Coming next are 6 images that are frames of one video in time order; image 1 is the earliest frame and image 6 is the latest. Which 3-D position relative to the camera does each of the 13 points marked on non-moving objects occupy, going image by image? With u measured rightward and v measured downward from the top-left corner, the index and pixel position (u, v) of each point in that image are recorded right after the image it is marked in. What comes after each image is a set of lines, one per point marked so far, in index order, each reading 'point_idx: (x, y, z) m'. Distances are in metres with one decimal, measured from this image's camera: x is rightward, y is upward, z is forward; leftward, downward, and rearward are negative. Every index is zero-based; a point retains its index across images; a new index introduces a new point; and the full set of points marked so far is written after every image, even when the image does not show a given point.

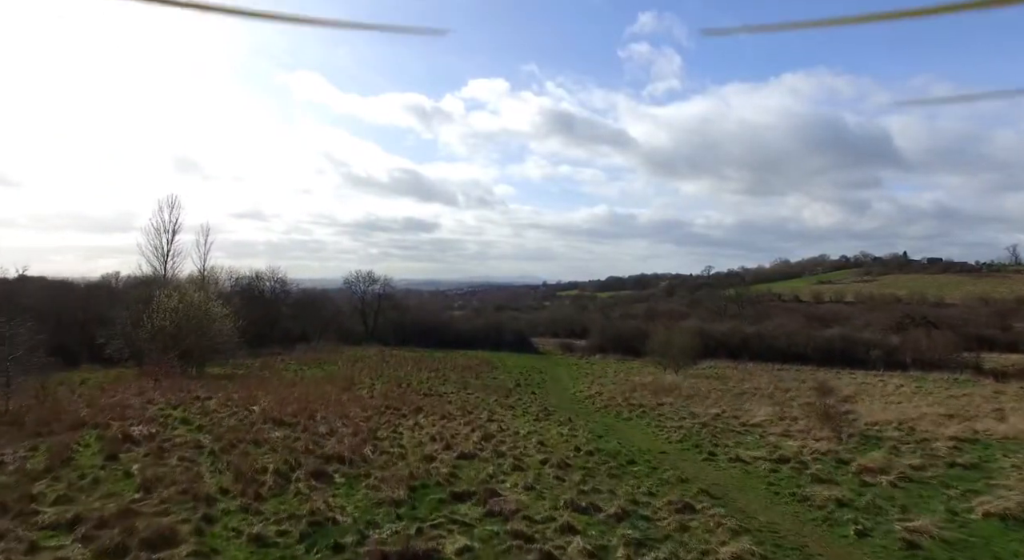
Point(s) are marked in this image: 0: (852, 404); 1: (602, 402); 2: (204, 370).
0: (+8.8, -3.3, +15.4) m
1: (+2.2, -3.0, +14.3) m
2: (-10.1, -2.9, +19.2) m
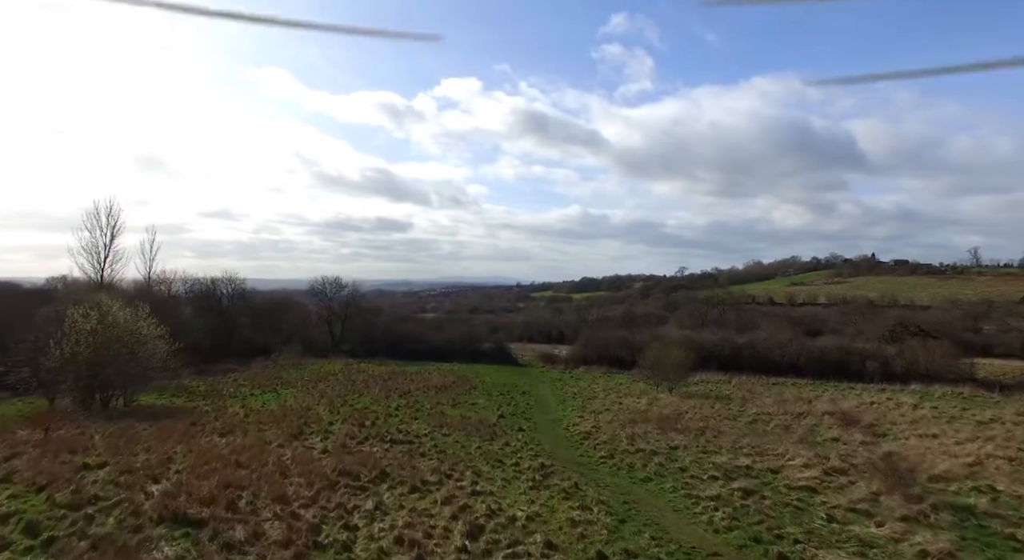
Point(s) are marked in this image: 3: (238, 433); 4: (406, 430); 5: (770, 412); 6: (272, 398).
0: (+8.5, -3.7, +13.4) m
1: (+1.9, -3.4, +12.0) m
2: (-10.6, -3.4, +16.3) m
3: (-5.4, -3.0, +11.6) m
4: (-2.4, -3.4, +13.2) m
5: (+8.3, -4.3, +19.0) m
6: (-7.6, -3.8, +18.8) m
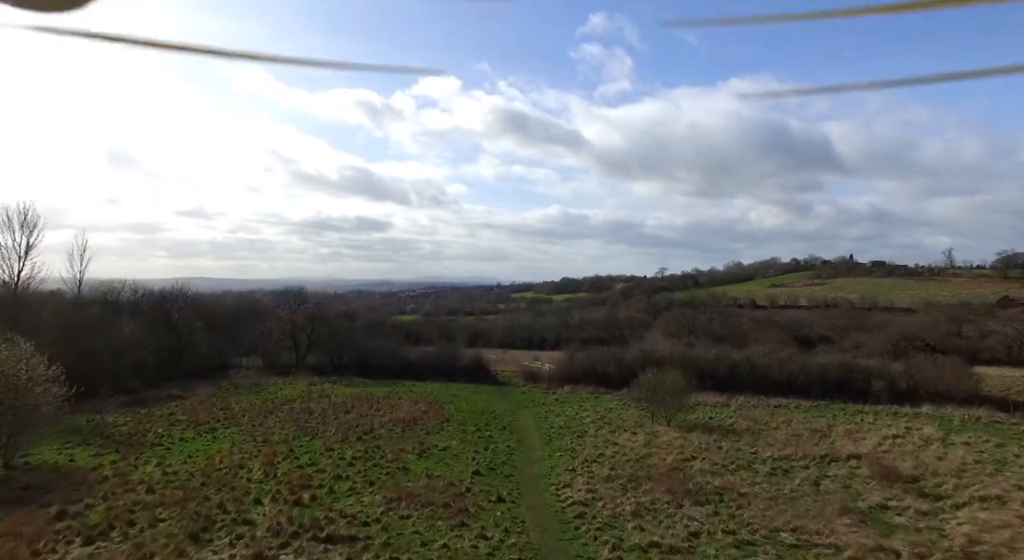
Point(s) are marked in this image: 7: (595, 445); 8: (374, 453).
0: (+8.1, -4.3, +10.9) m
1: (+1.5, -4.1, +9.2) m
2: (-11.1, -4.0, +13.2) m
3: (-5.7, -3.7, +8.5) m
4: (-2.8, -4.0, +10.3) m
5: (+7.7, -4.9, +16.4) m
6: (-8.2, -4.4, +15.7) m
7: (+2.5, -4.9, +17.6) m
8: (-3.6, -4.5, +15.5) m
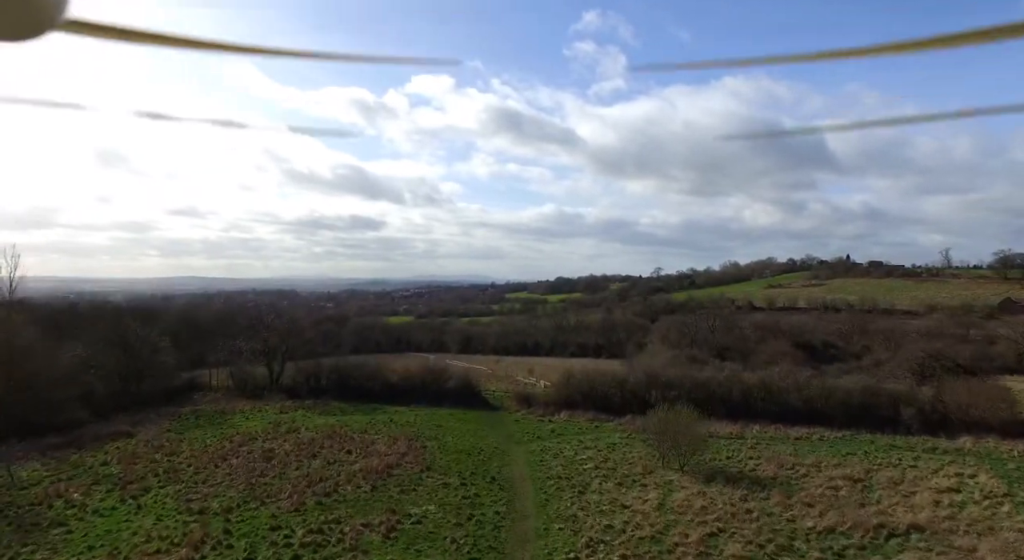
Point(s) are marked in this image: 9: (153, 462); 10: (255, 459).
0: (+7.9, -5.2, +8.0) m
1: (+1.4, -4.9, +6.3) m
2: (-11.3, -4.9, +10.1) m
3: (-5.9, -4.5, +5.5) m
4: (-3.0, -4.9, +7.3) m
5: (+7.4, -5.7, +13.6) m
6: (-8.5, -5.3, +12.7) m
7: (+2.2, -5.7, +14.7) m
8: (-3.9, -5.4, +12.6) m
9: (-11.2, -5.7, +18.4) m
10: (-8.3, -5.8, +19.3) m
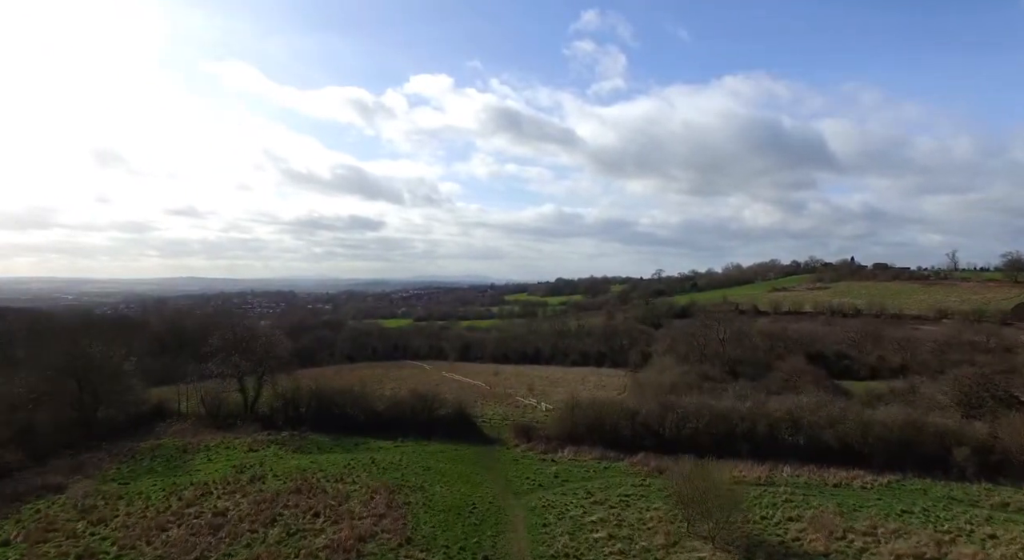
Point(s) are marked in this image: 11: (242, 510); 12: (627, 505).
0: (+7.8, -6.1, +4.7) m
1: (+1.3, -5.8, +3.0) m
2: (-11.4, -5.8, +6.9) m
3: (-6.0, -5.4, +2.3) m
4: (-3.0, -5.8, +4.1) m
5: (+7.4, -6.6, +10.3) m
6: (-8.5, -6.2, +9.5) m
7: (+2.2, -6.7, +11.5) m
8: (-3.9, -6.3, +9.3) m
9: (-11.2, -6.6, +15.1) m
10: (-8.4, -6.8, +16.0) m
11: (-8.1, -6.9, +17.7) m
12: (+3.8, -7.2, +19.3) m
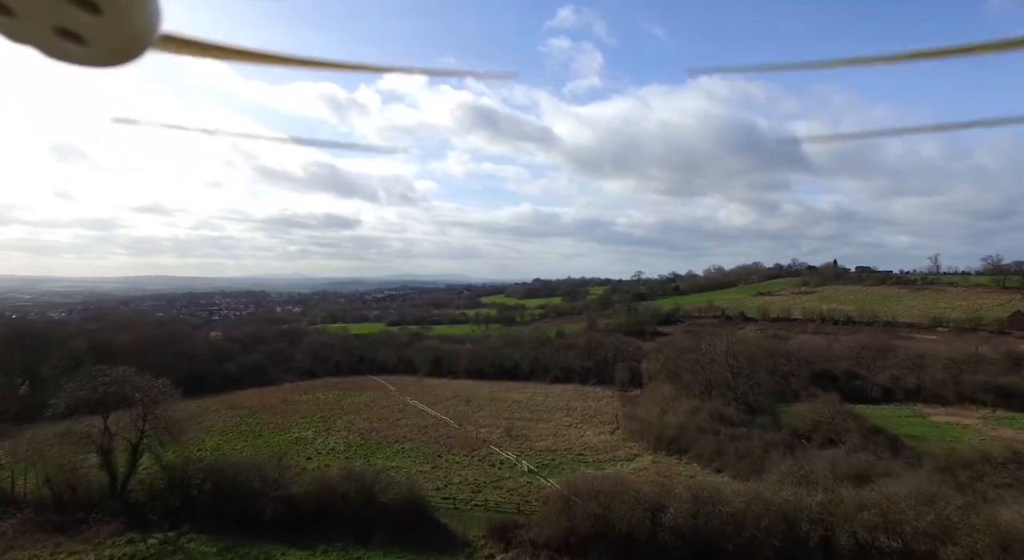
0: (+7.8, -7.4, -3.4) m
1: (+1.3, -7.1, -5.4) m
2: (-11.5, -7.1, -2.0) m
3: (-5.9, -6.7, -6.4) m
4: (-3.1, -7.1, -4.5) m
5: (+7.1, -7.9, +2.2) m
6: (-8.8, -7.5, +0.7) m
7: (+1.9, -7.9, +3.1) m
8: (-4.1, -7.6, +0.7) m
9: (-11.7, -7.8, +6.2) m
10: (-8.9, -8.0, +7.3) m
11: (-8.6, -8.1, +8.9) m
12: (+3.2, -8.5, +11.0) m
